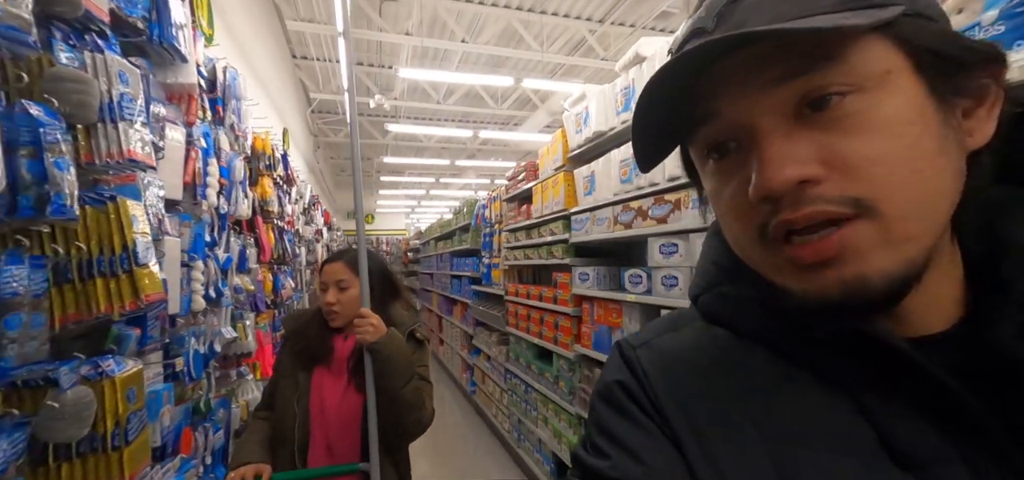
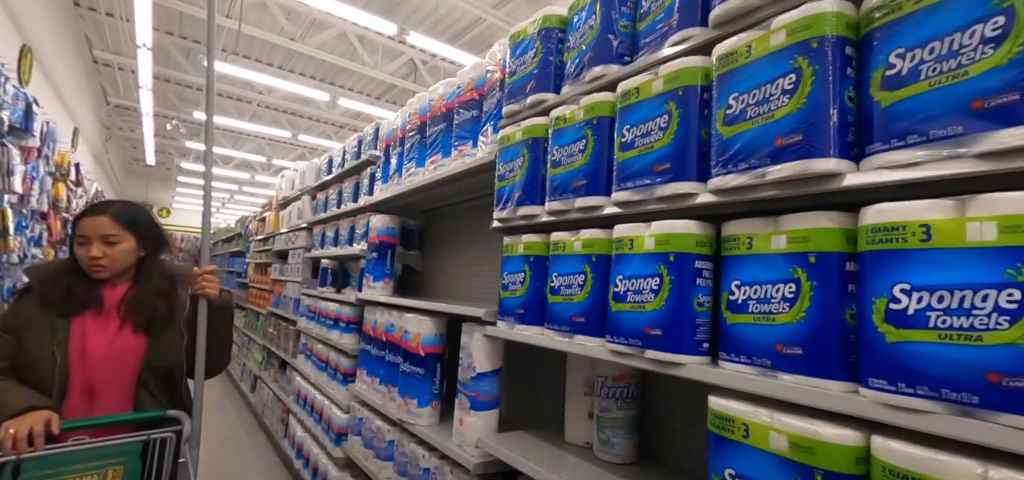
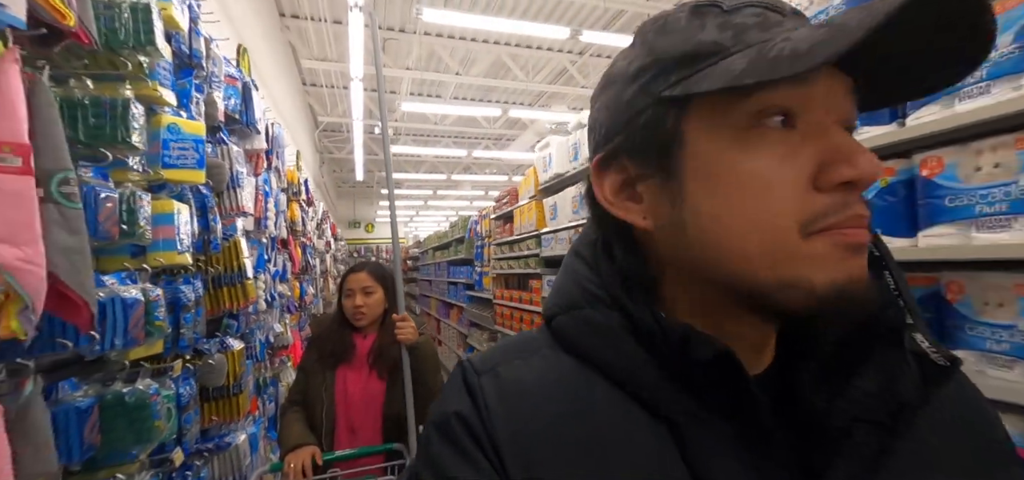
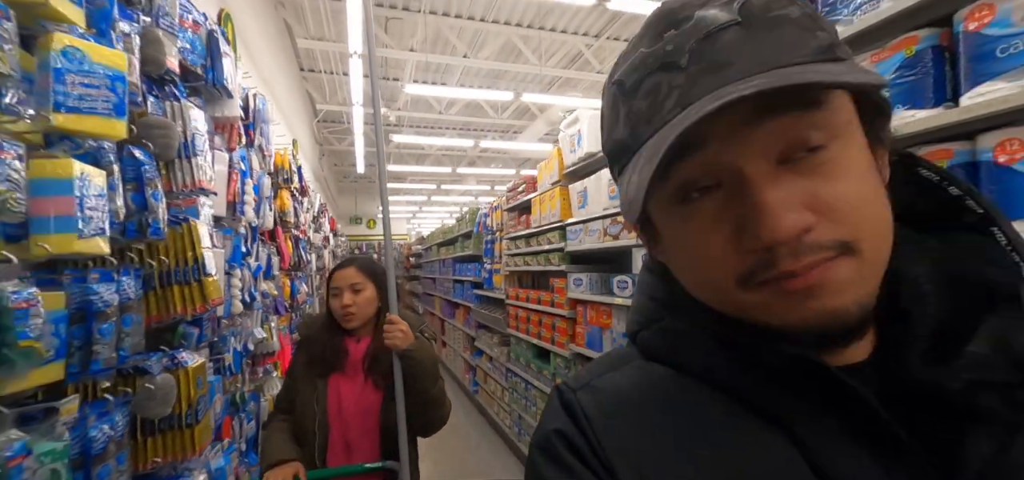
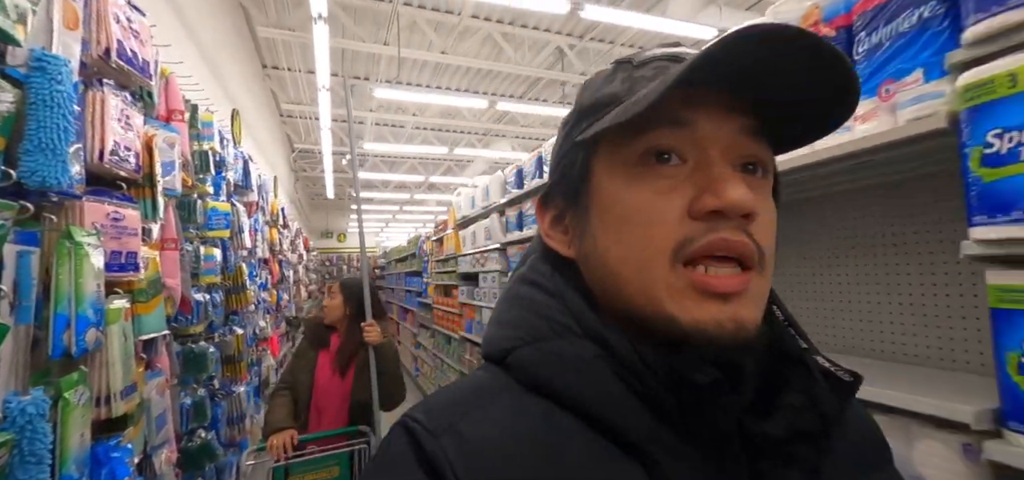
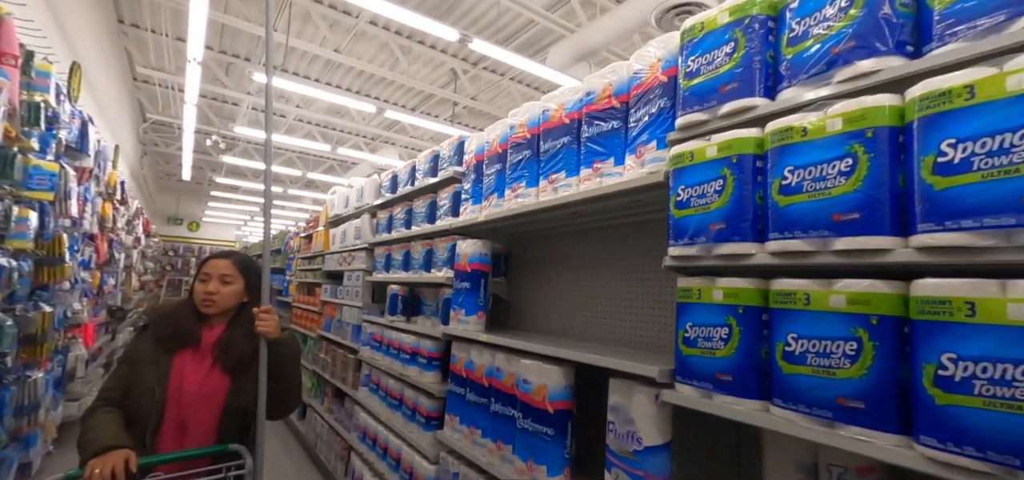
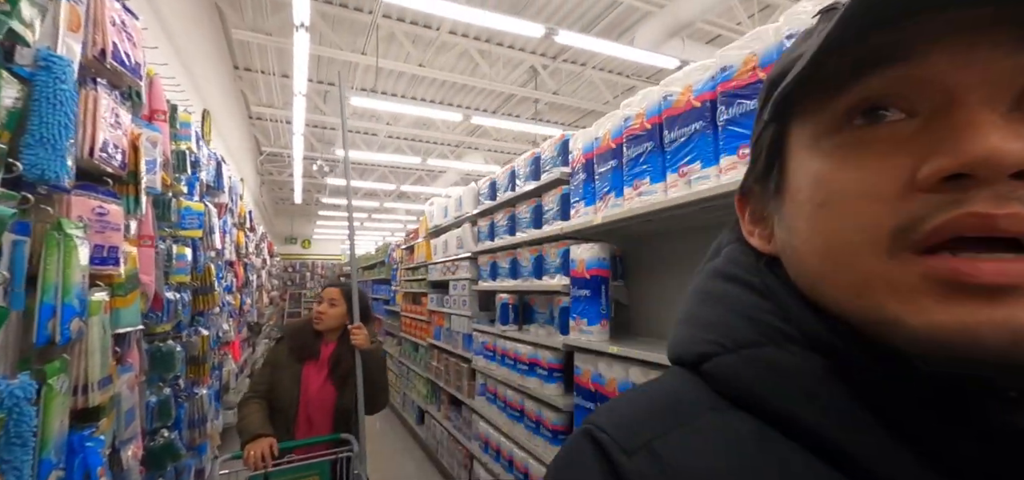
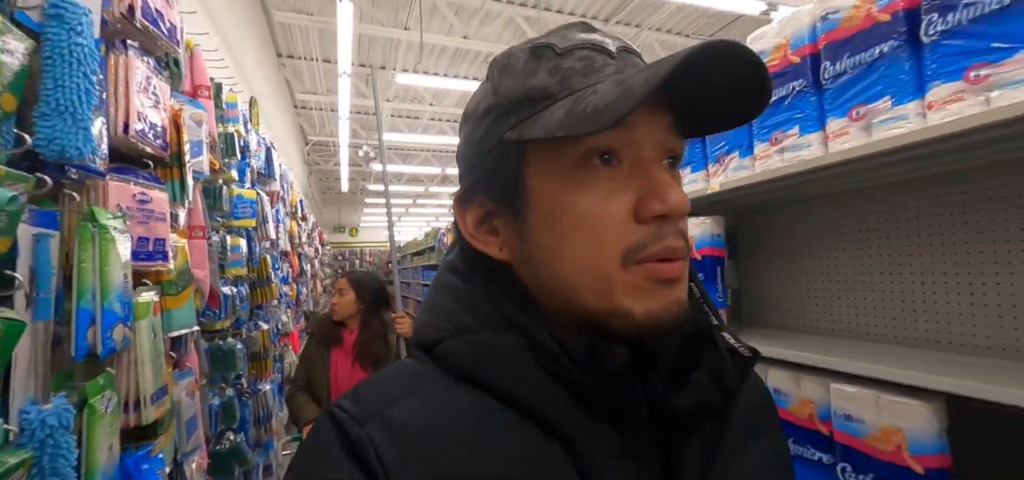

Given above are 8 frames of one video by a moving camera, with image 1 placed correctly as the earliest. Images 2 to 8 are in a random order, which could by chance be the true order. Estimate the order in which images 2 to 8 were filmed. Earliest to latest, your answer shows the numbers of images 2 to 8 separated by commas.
4, 3, 8, 5, 7, 6, 2
